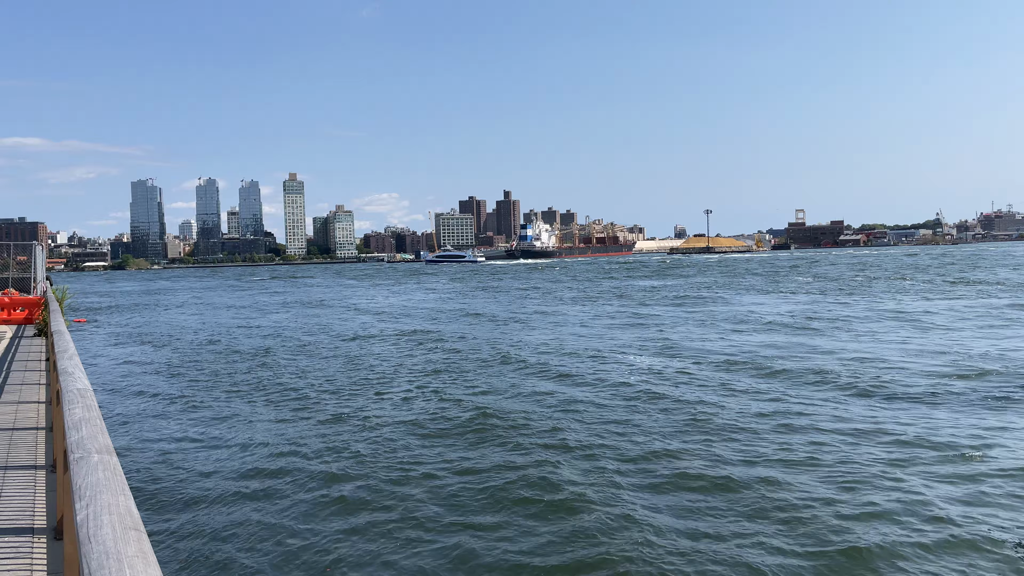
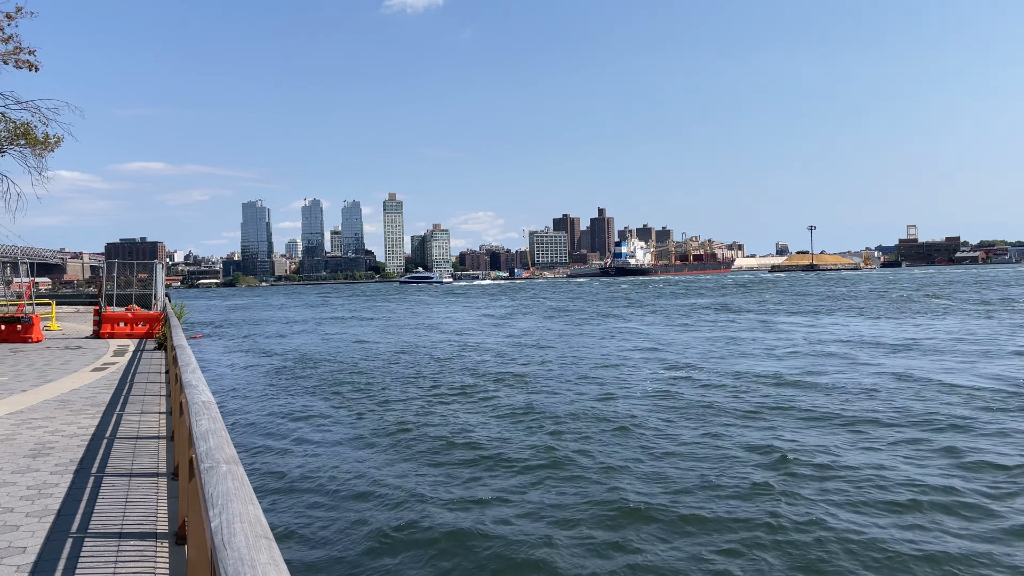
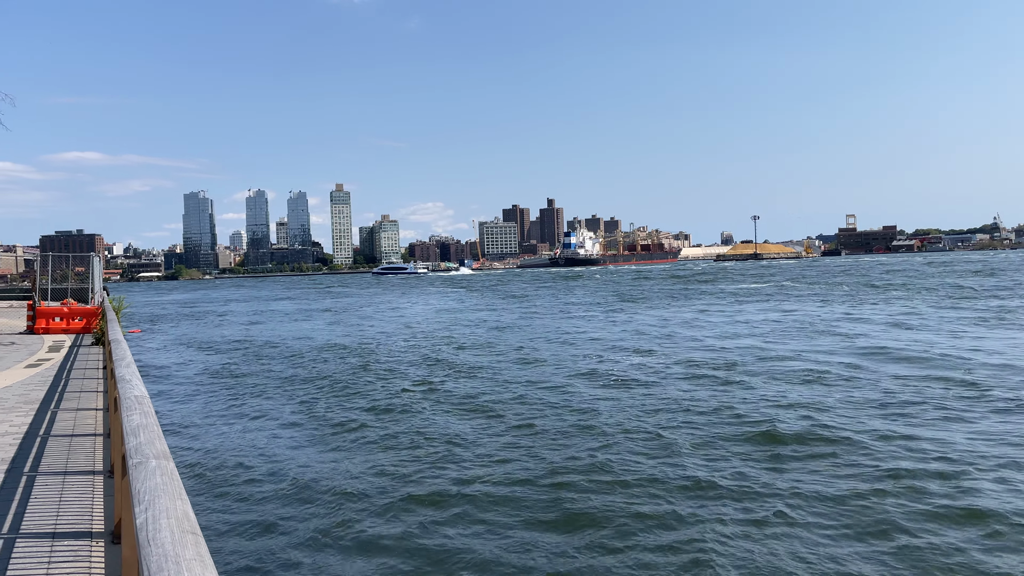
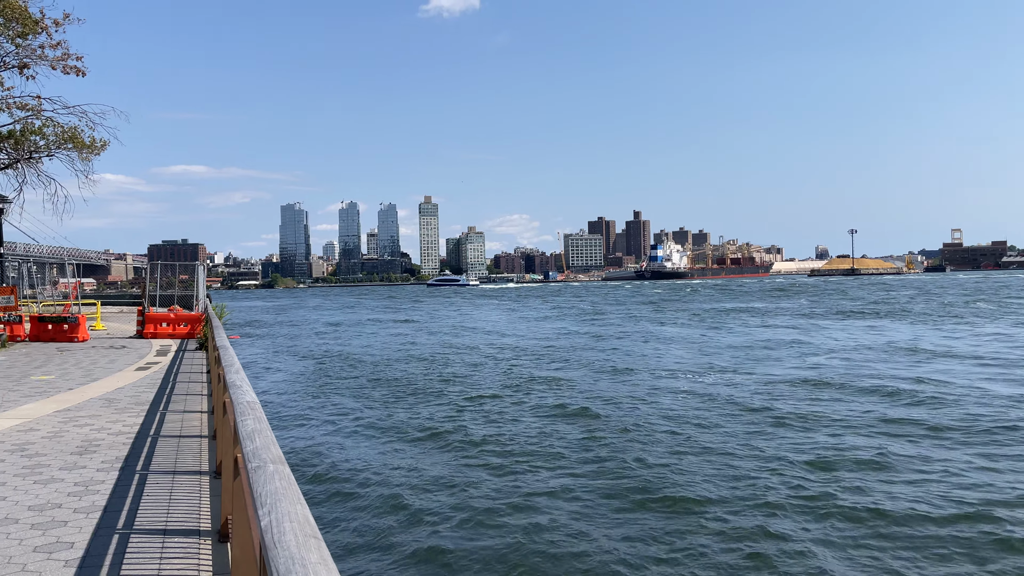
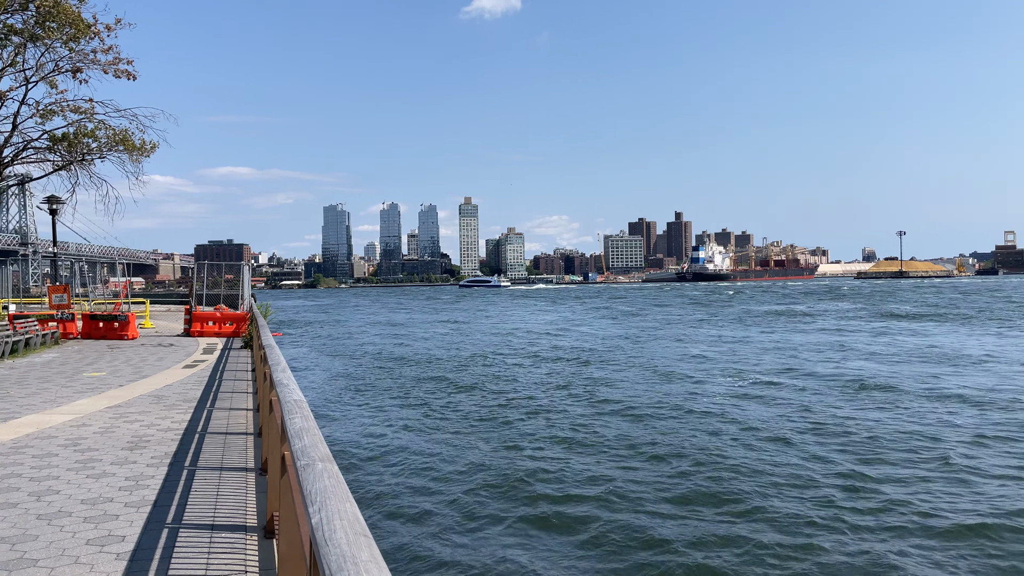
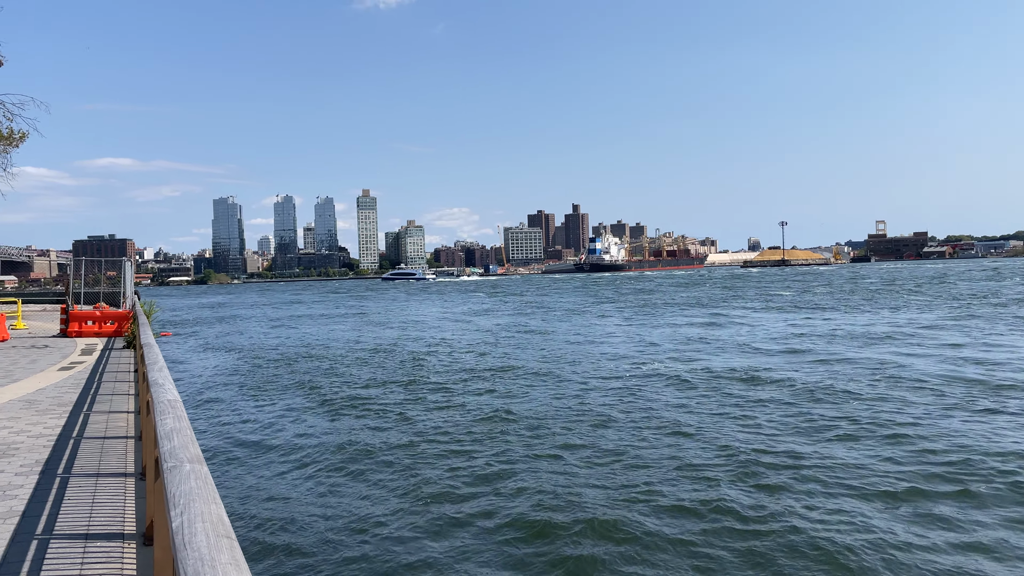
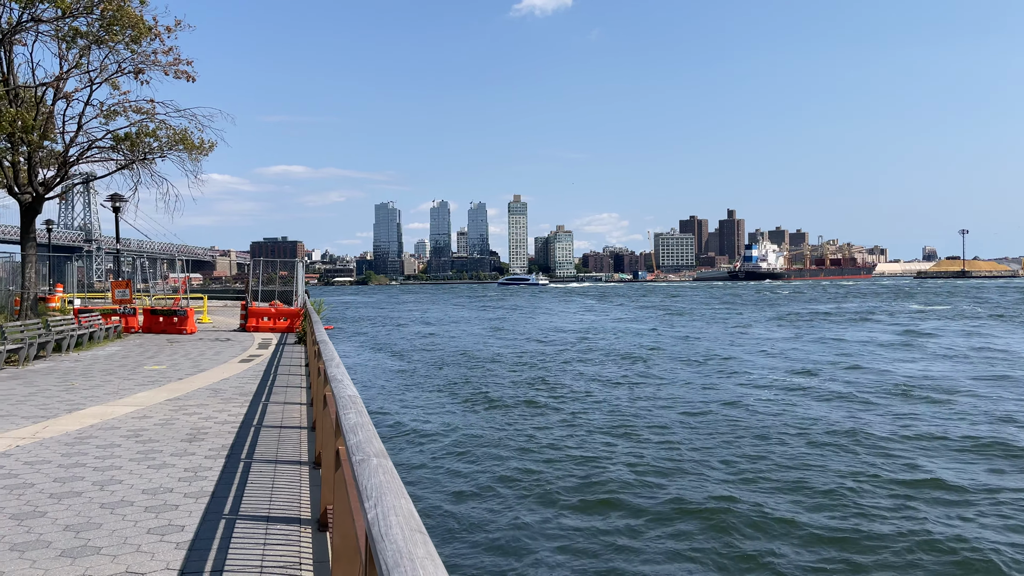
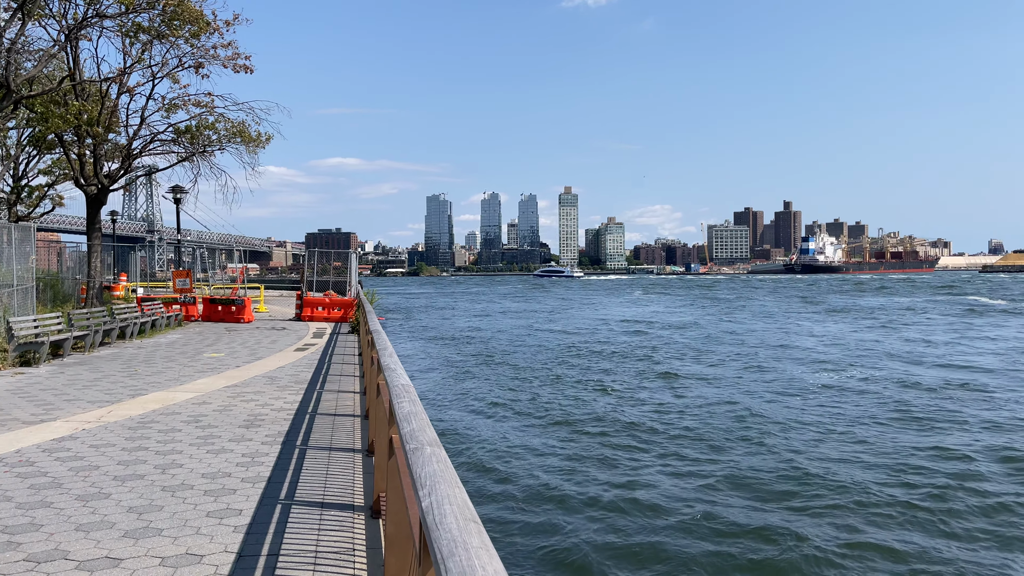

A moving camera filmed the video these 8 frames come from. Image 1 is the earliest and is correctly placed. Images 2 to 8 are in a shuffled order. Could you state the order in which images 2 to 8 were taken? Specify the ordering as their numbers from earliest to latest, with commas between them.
3, 6, 2, 4, 5, 7, 8
